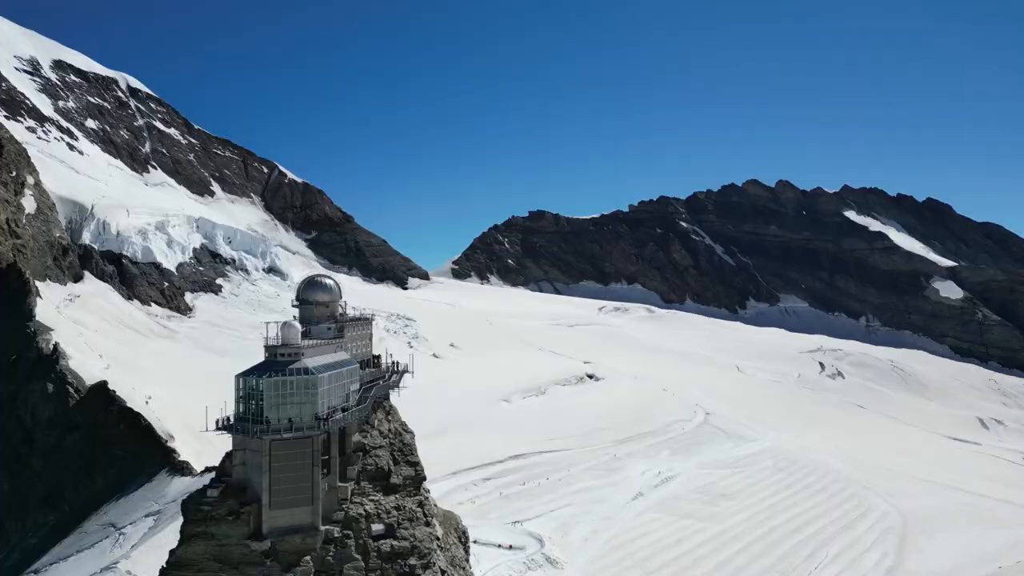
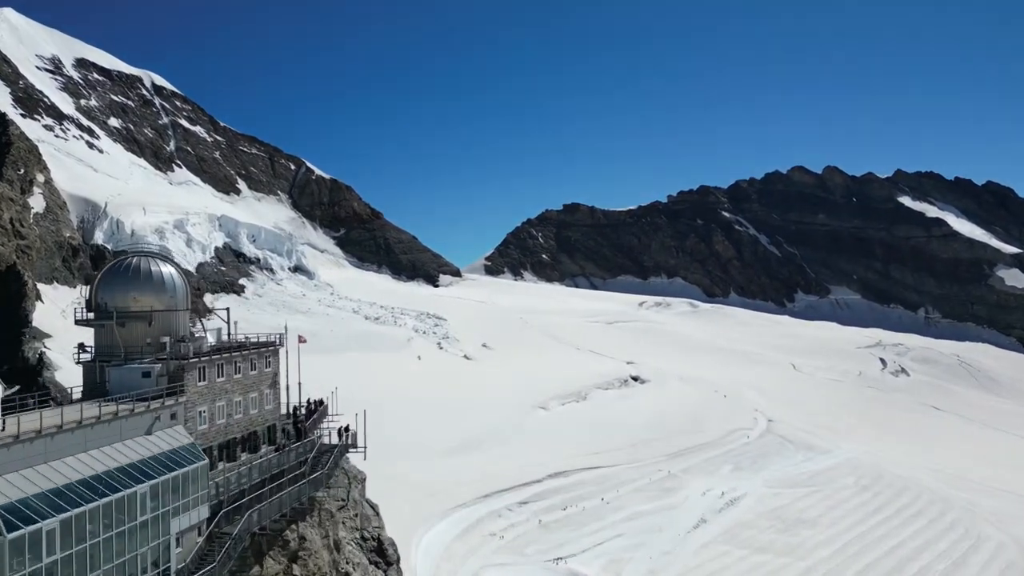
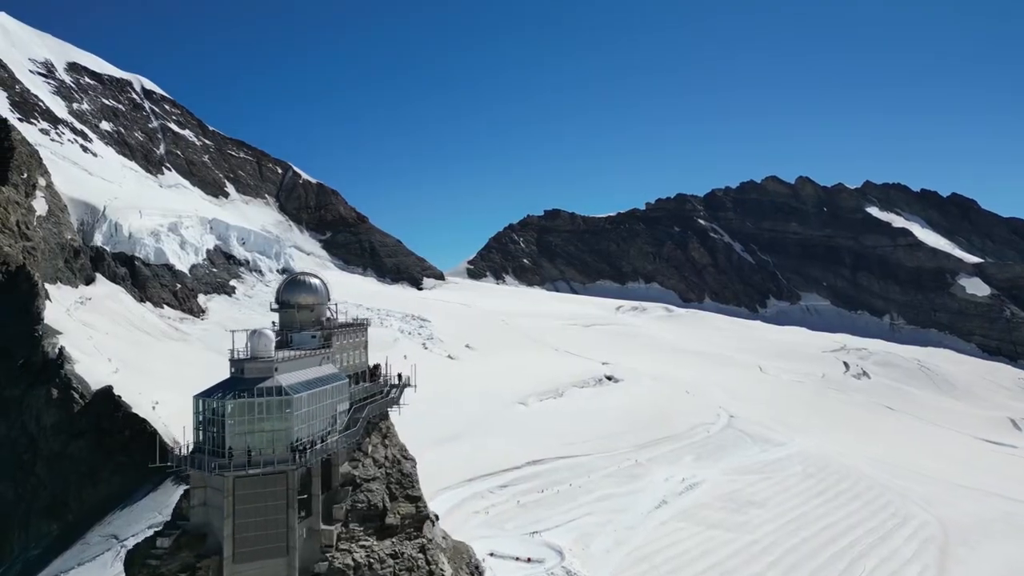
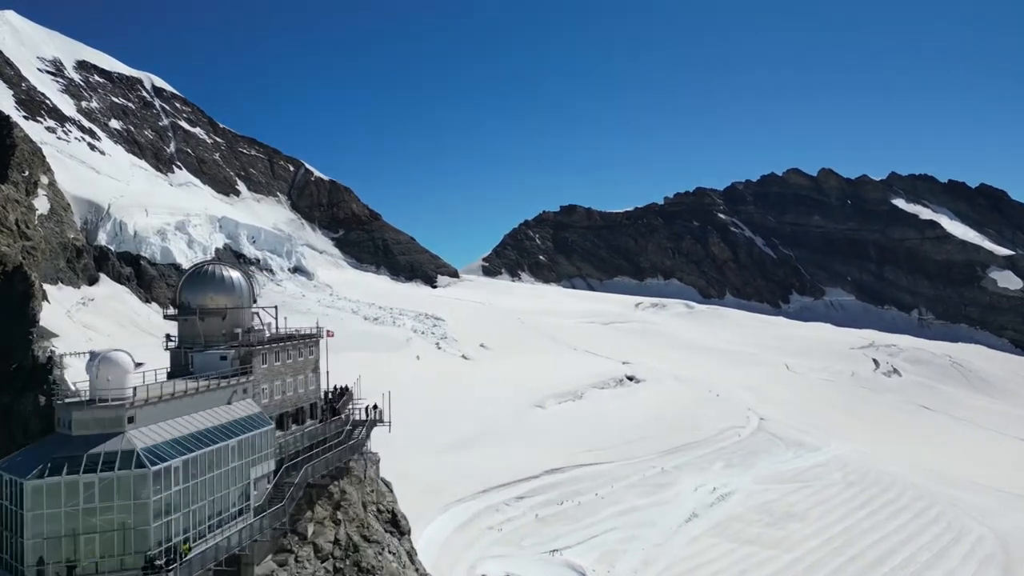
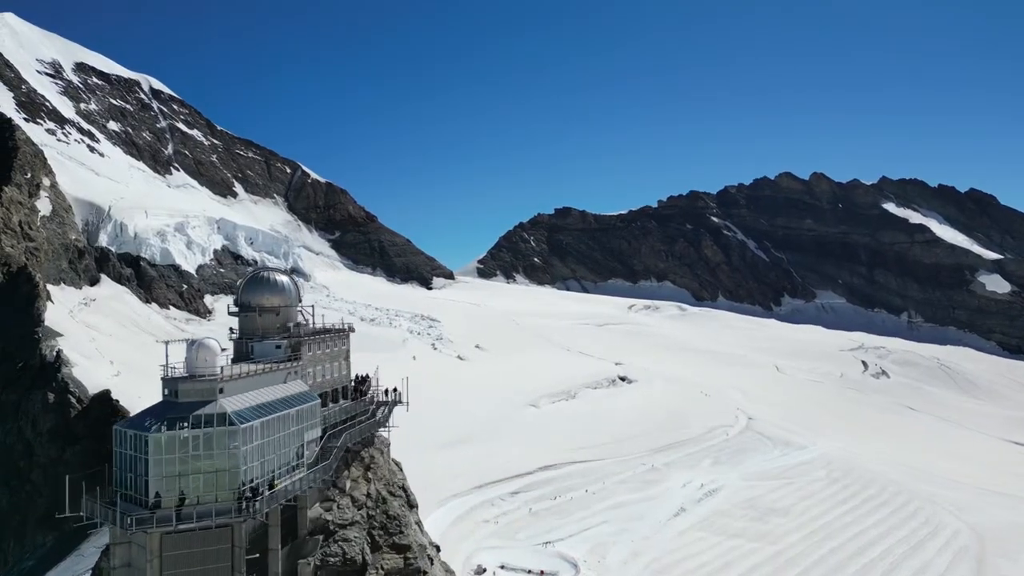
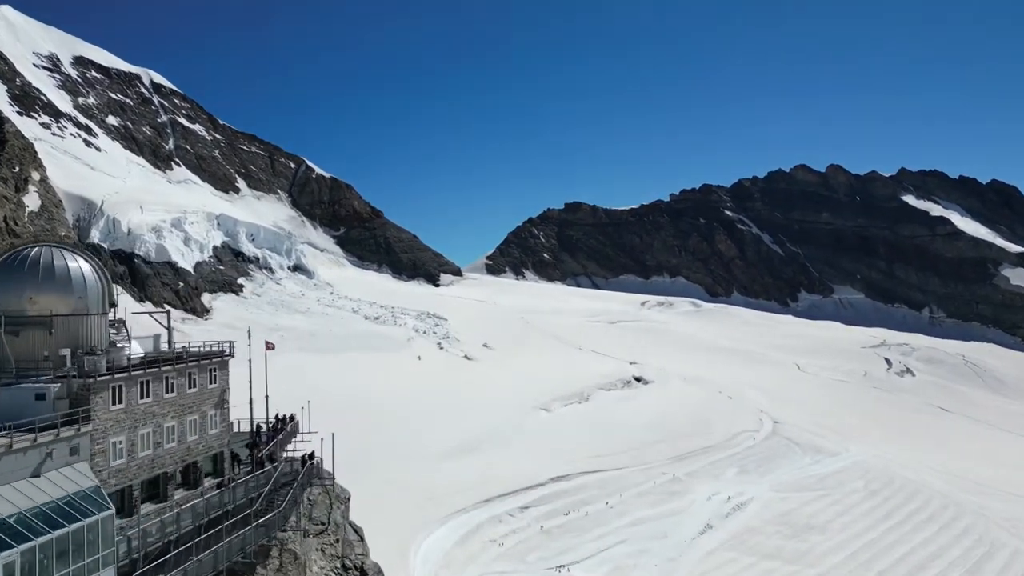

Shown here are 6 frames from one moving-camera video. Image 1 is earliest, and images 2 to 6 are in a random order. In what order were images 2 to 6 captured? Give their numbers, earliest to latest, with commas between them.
3, 5, 4, 2, 6
